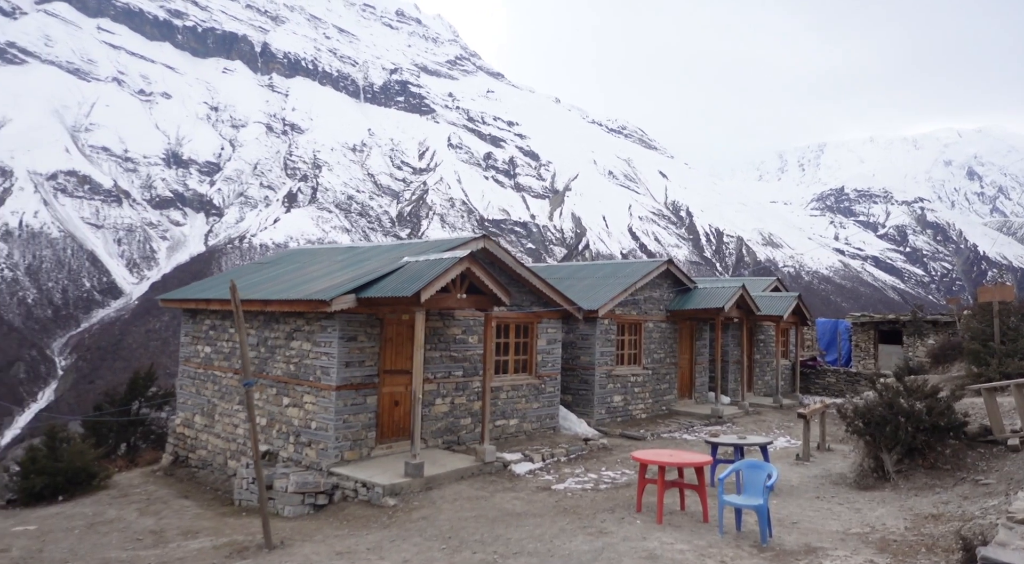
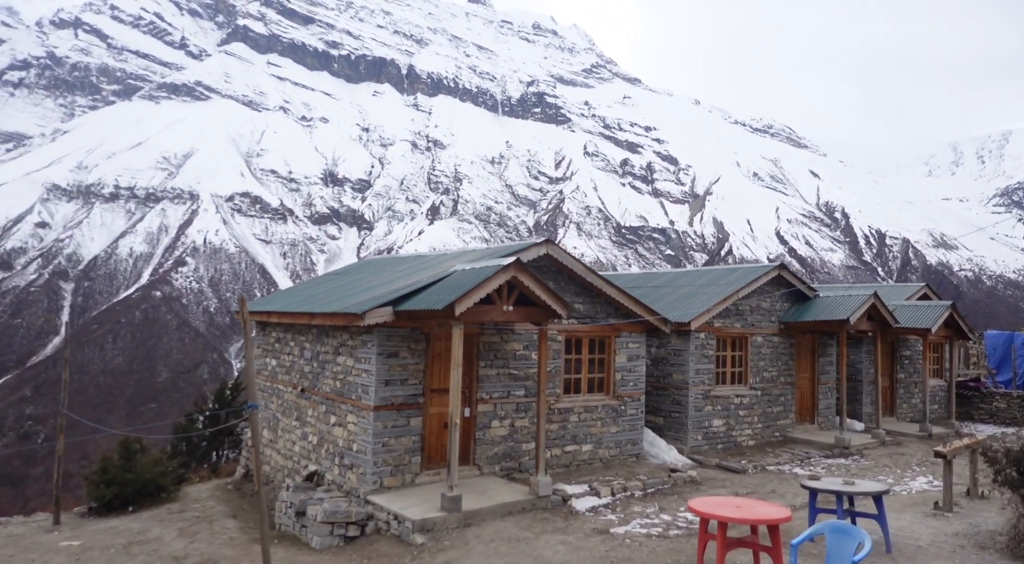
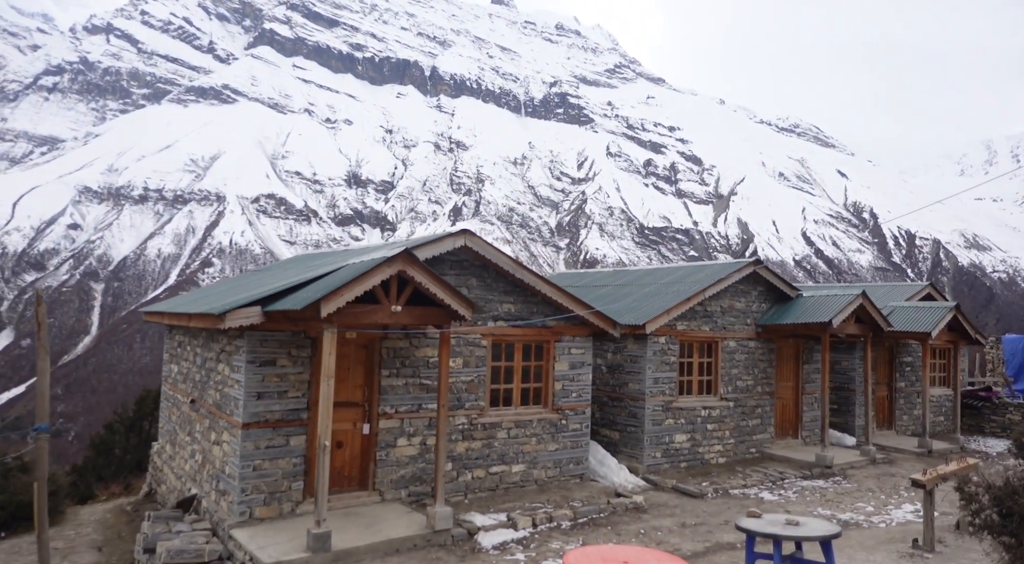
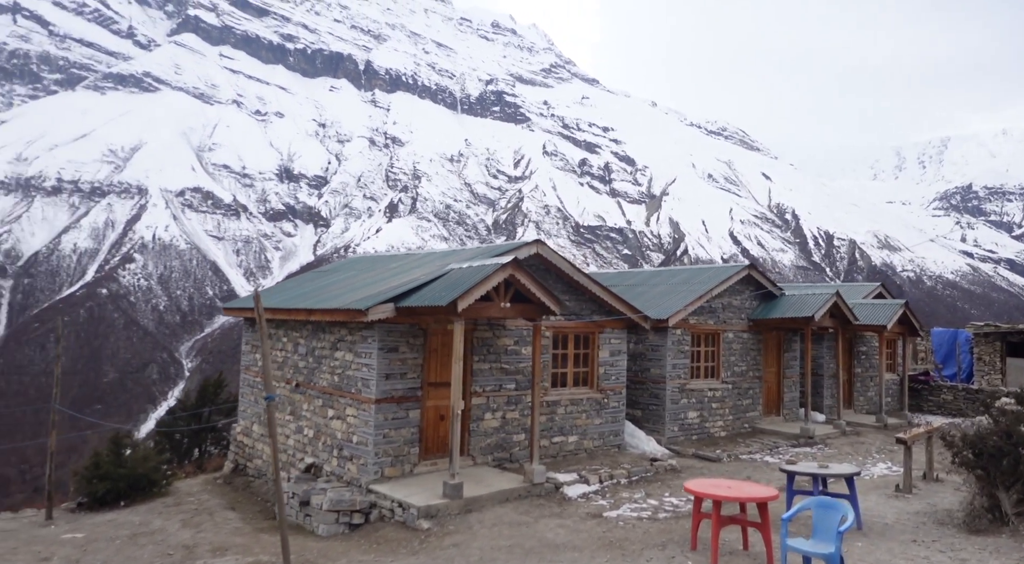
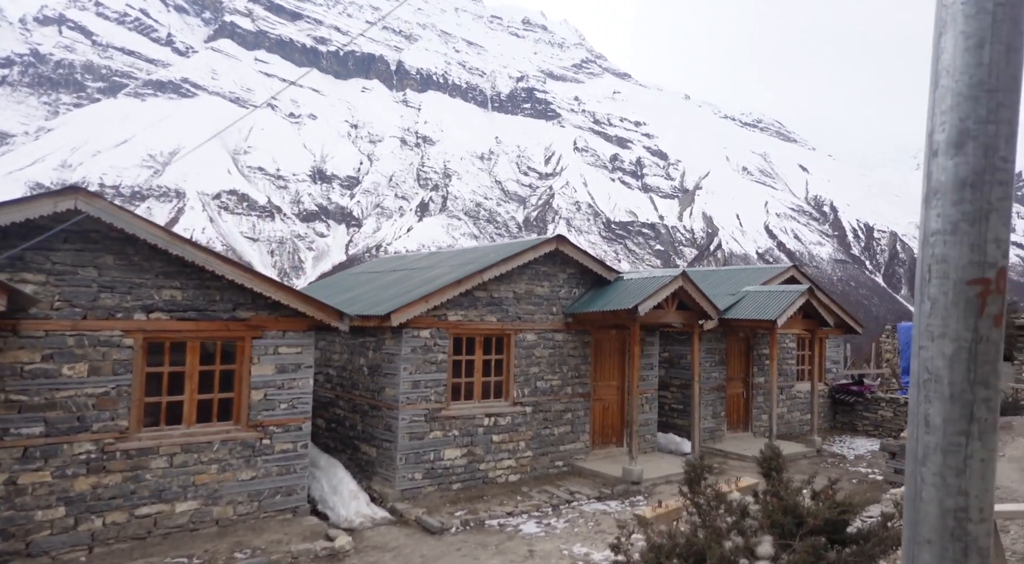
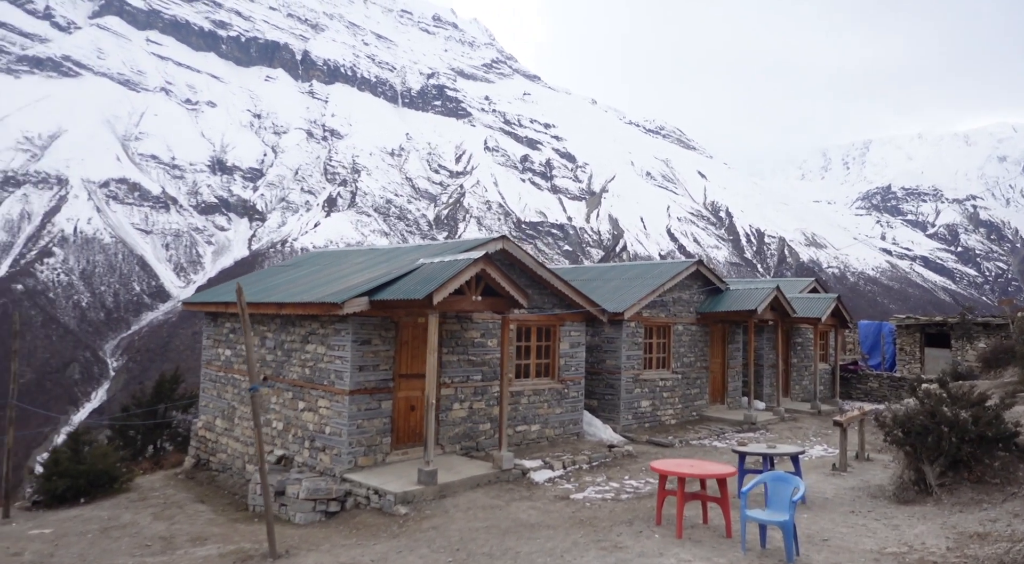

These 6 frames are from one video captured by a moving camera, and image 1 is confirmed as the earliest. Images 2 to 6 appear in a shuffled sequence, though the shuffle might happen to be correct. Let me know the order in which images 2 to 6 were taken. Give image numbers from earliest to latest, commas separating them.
6, 4, 2, 3, 5
